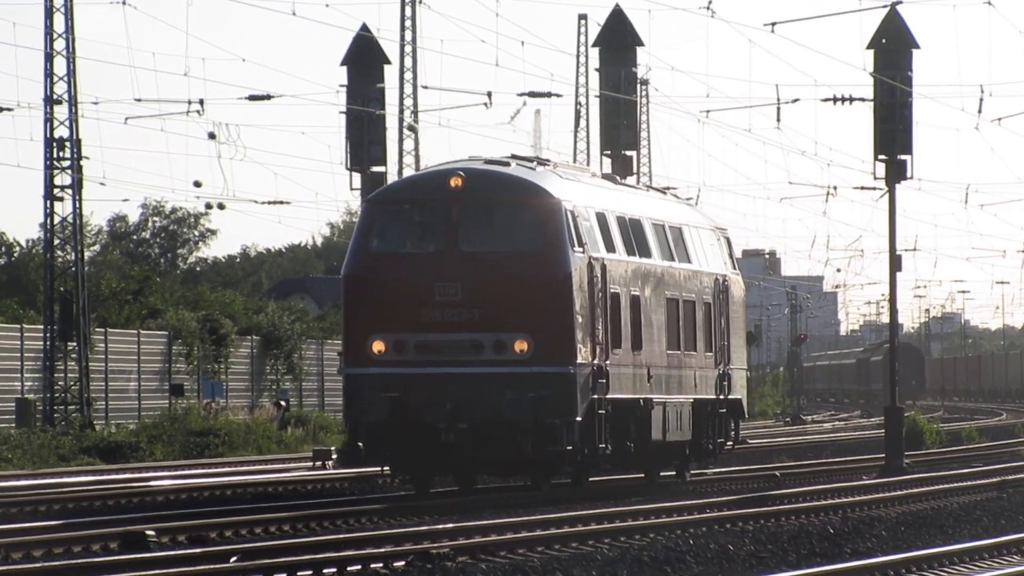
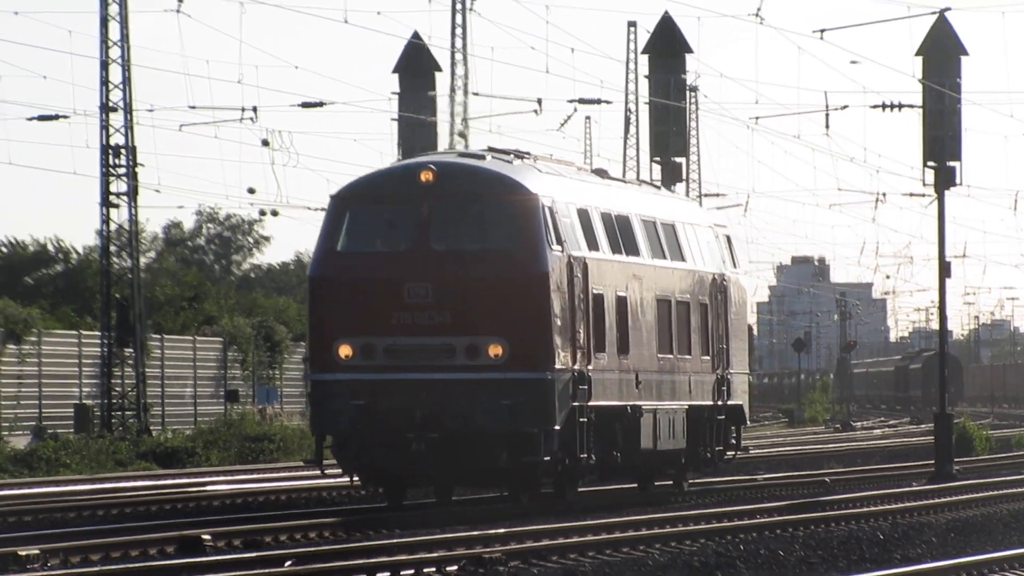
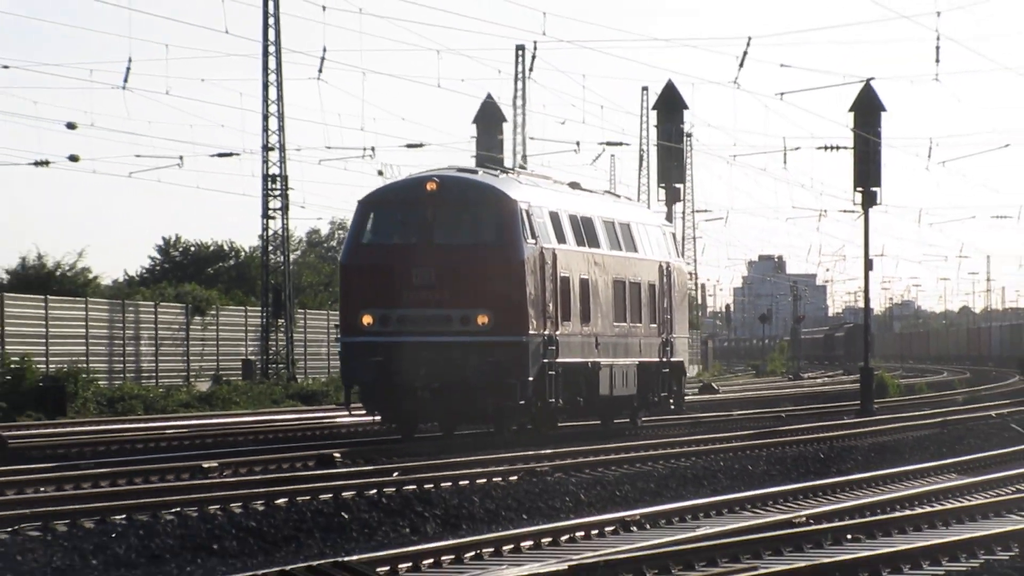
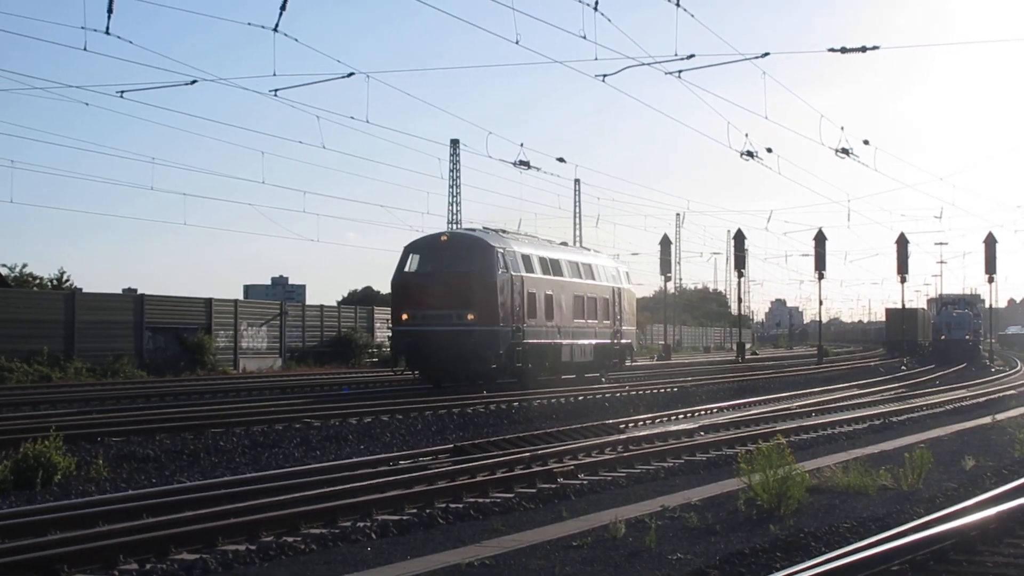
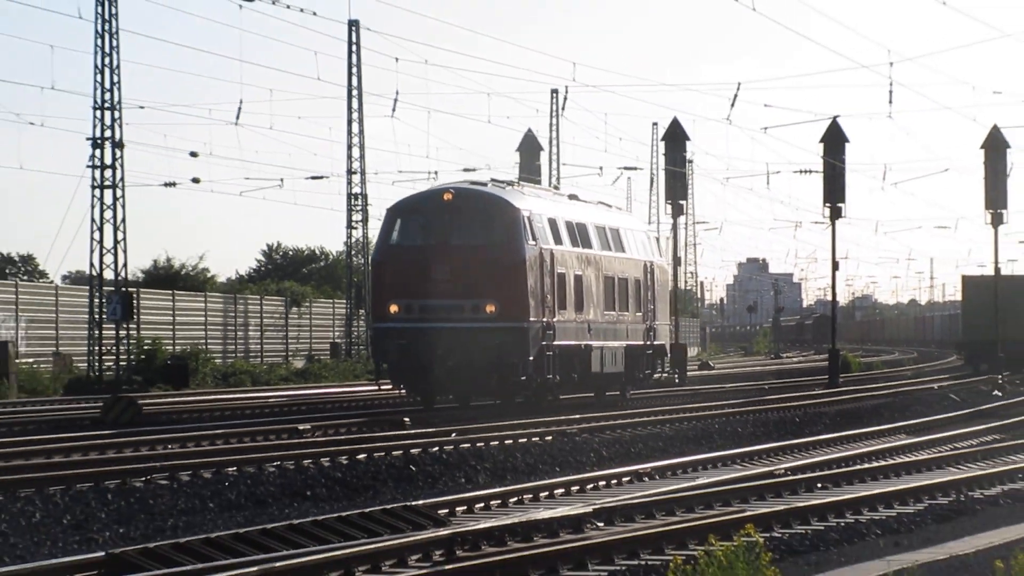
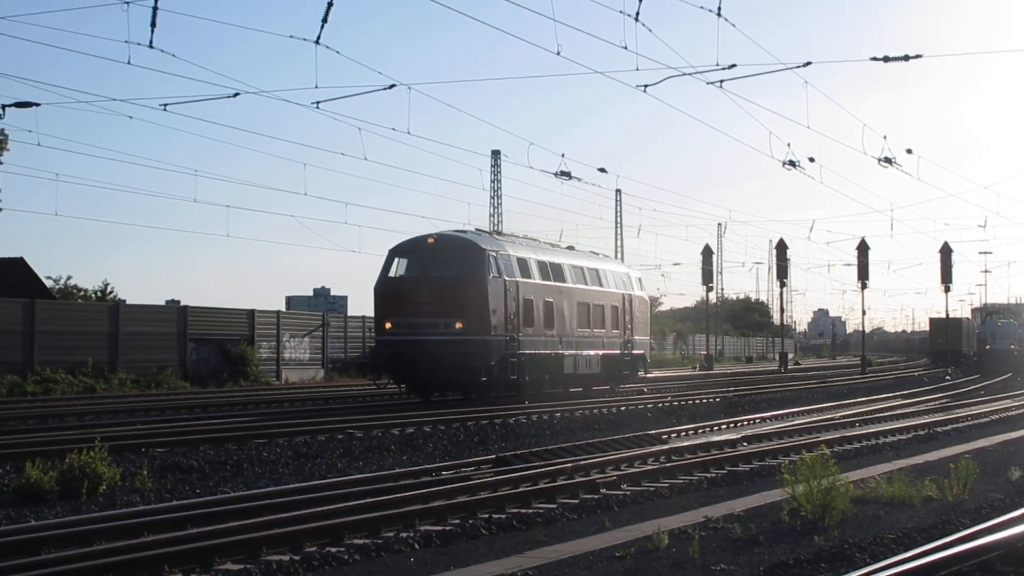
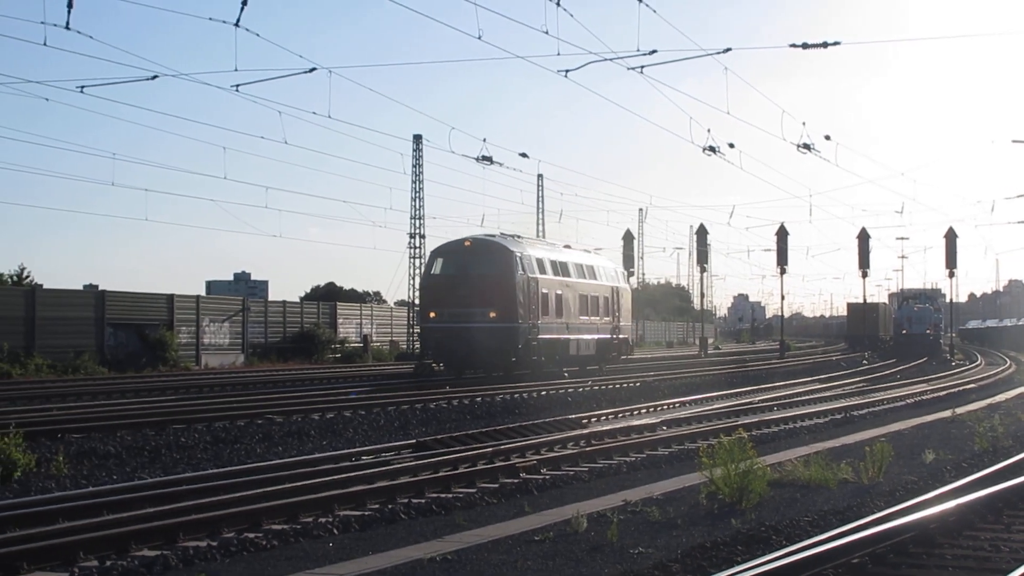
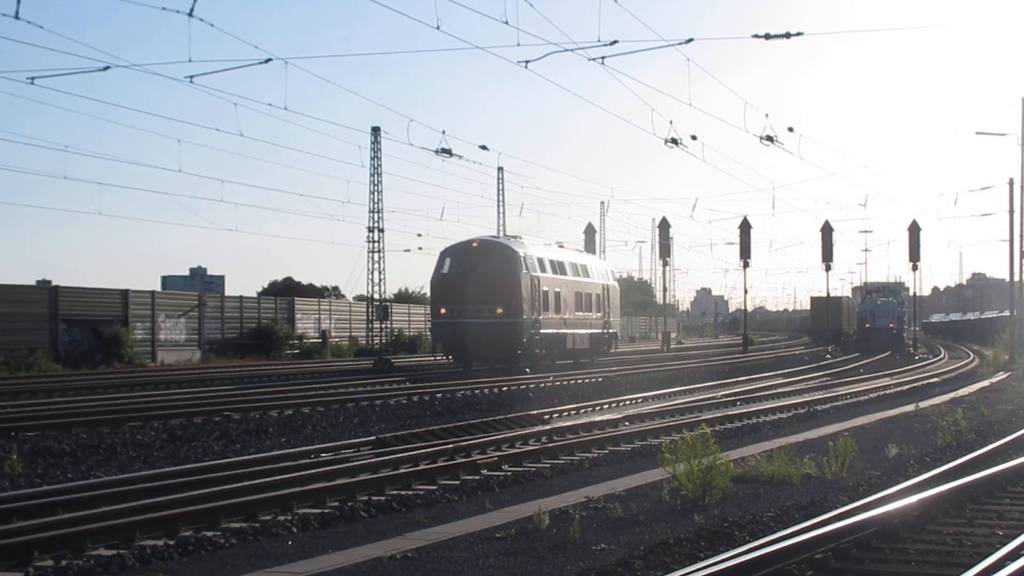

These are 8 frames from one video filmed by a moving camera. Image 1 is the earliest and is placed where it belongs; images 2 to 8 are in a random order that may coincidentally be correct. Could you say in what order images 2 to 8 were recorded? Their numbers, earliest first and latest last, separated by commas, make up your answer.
2, 3, 5, 8, 7, 4, 6
